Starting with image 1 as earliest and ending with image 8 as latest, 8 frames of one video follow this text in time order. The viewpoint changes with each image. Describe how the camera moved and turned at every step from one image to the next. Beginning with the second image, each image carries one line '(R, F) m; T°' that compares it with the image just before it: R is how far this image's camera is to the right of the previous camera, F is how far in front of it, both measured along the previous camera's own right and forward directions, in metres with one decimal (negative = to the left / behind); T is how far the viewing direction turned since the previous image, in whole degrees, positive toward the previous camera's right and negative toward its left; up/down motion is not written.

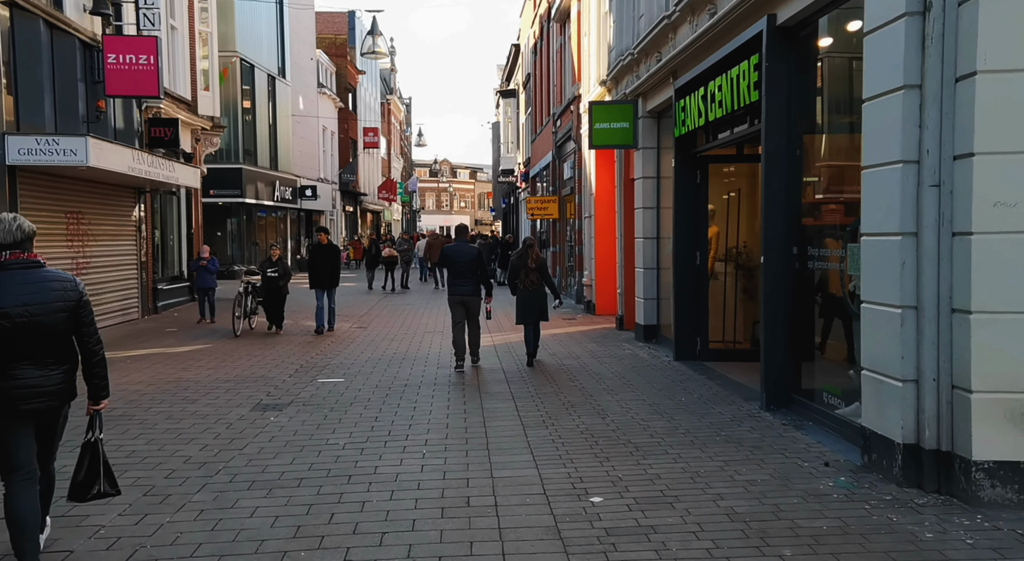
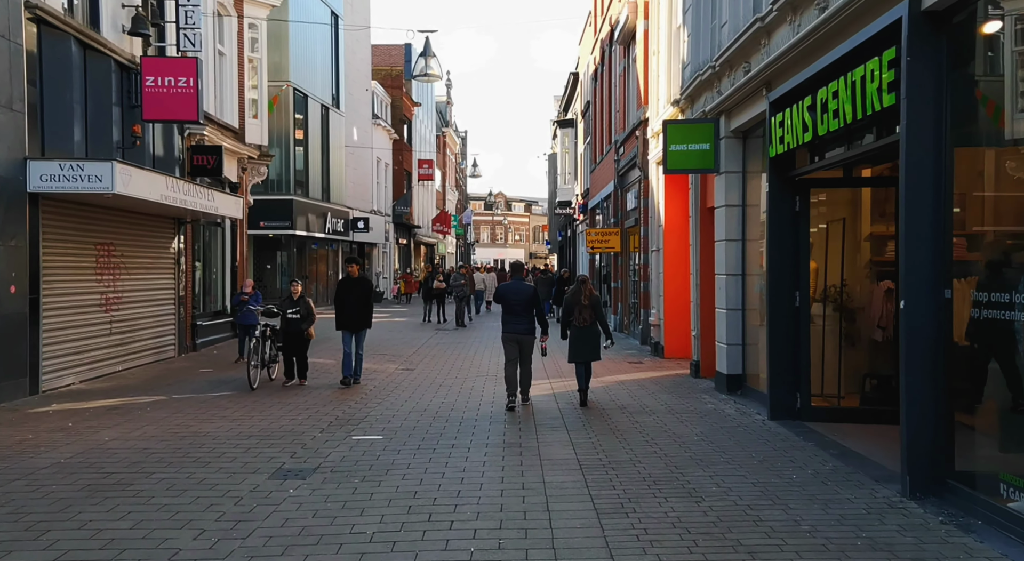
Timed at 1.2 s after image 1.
(-0.1, +1.5) m; -3°
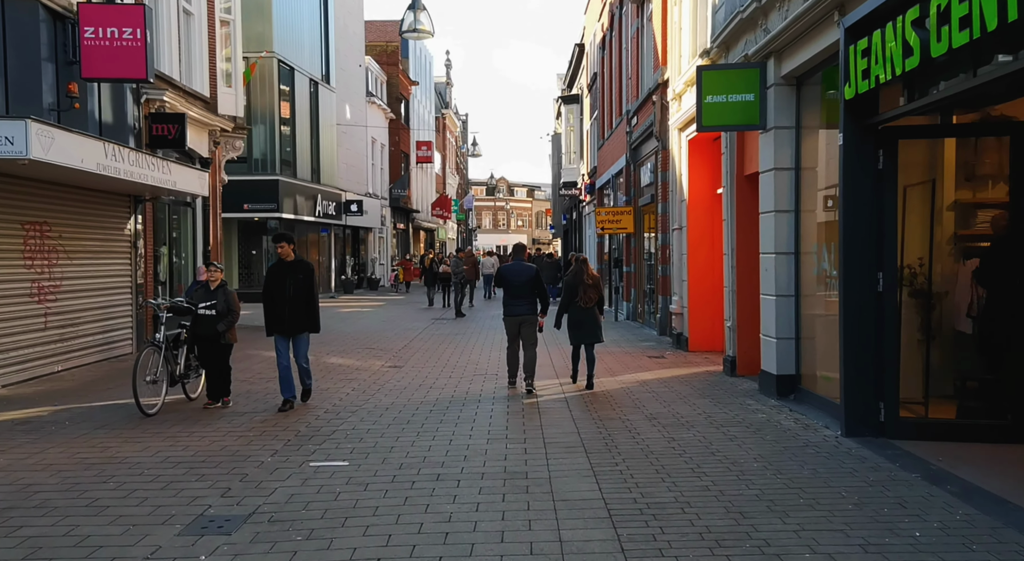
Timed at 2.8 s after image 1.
(0.0, +2.1) m; 0°
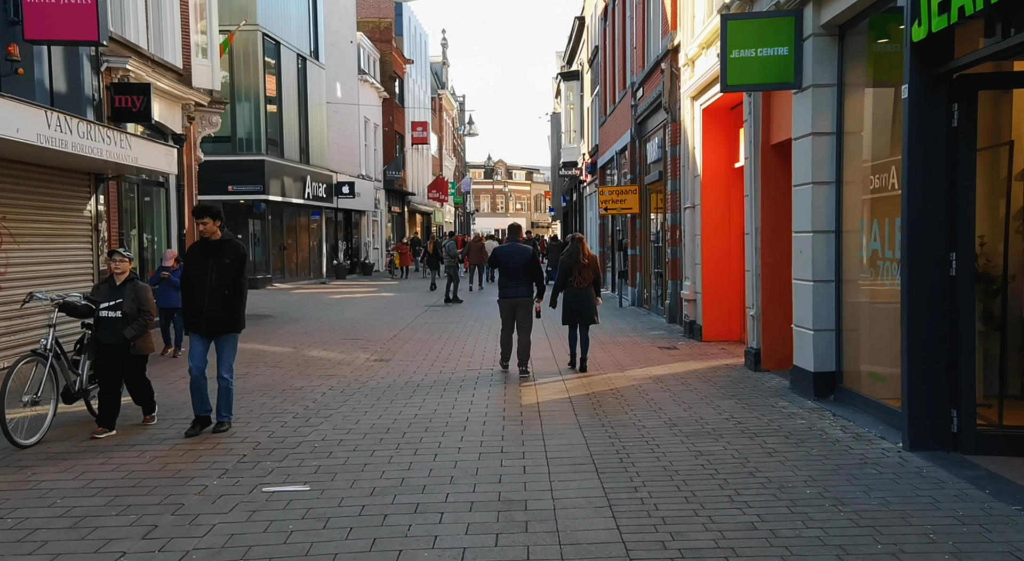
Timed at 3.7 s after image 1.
(0.0, +1.3) m; 0°
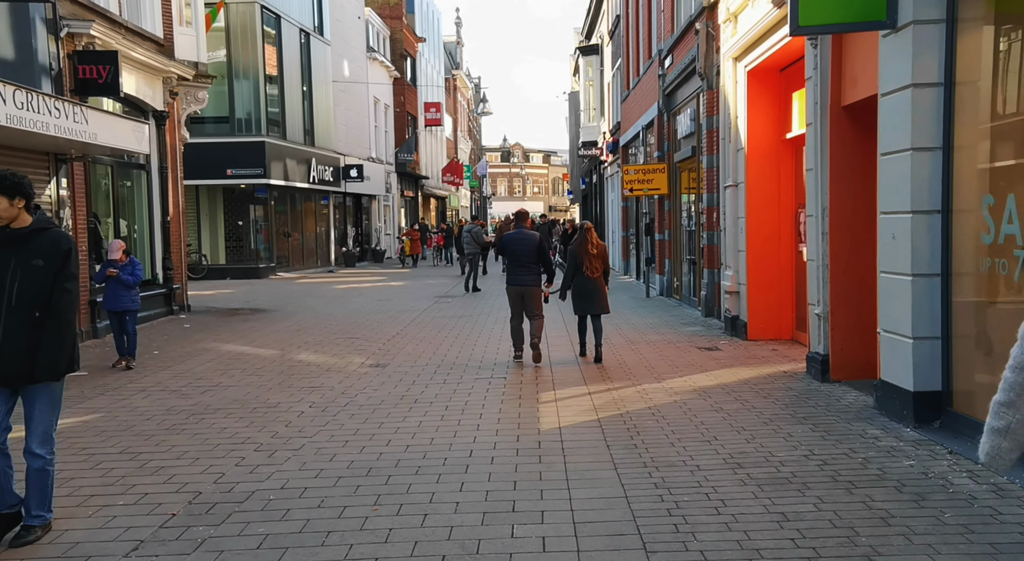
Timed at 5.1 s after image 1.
(0.0, +1.8) m; -1°
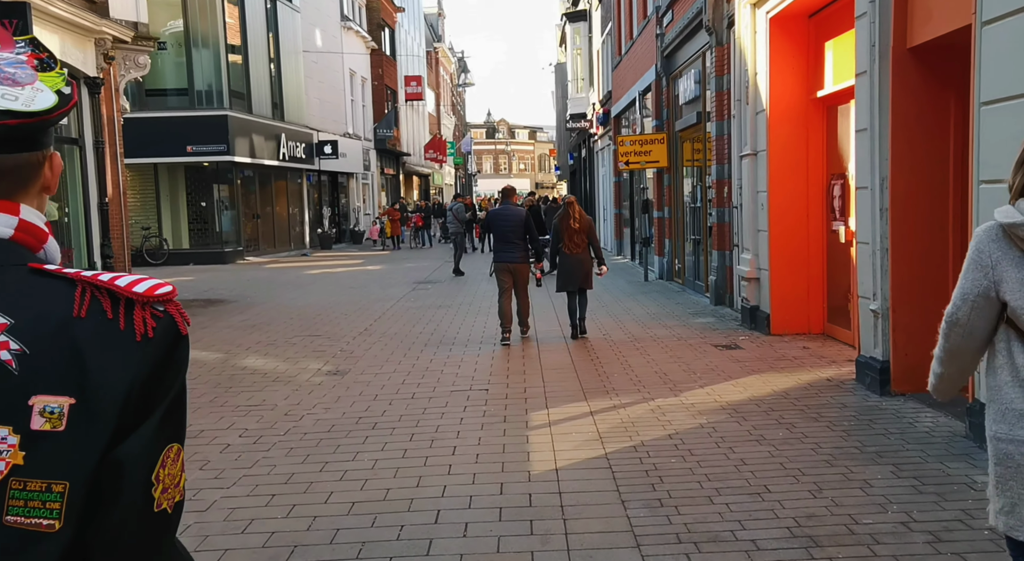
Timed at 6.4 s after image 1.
(0.0, +1.8) m; +1°
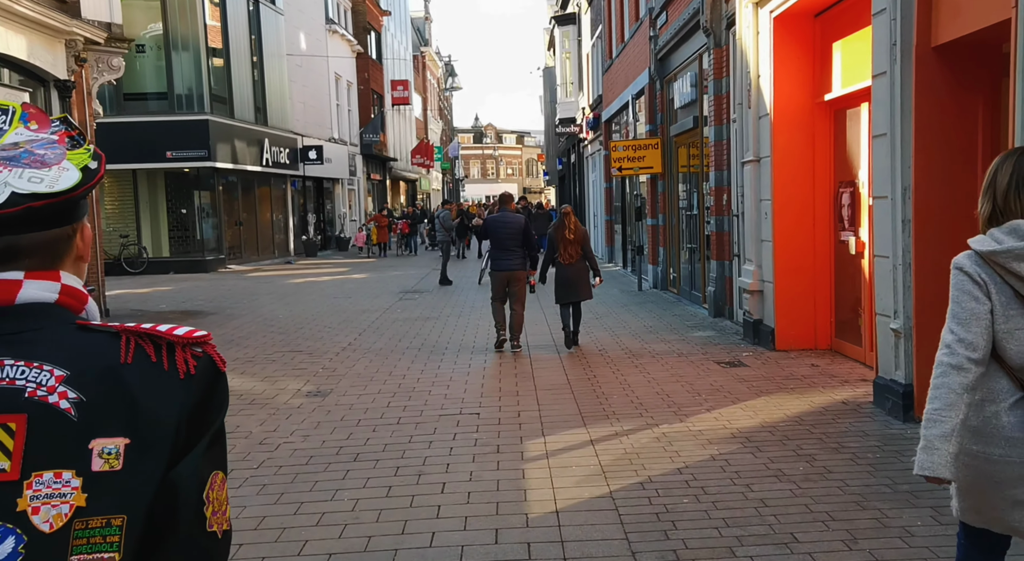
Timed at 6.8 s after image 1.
(0.0, +0.6) m; +1°
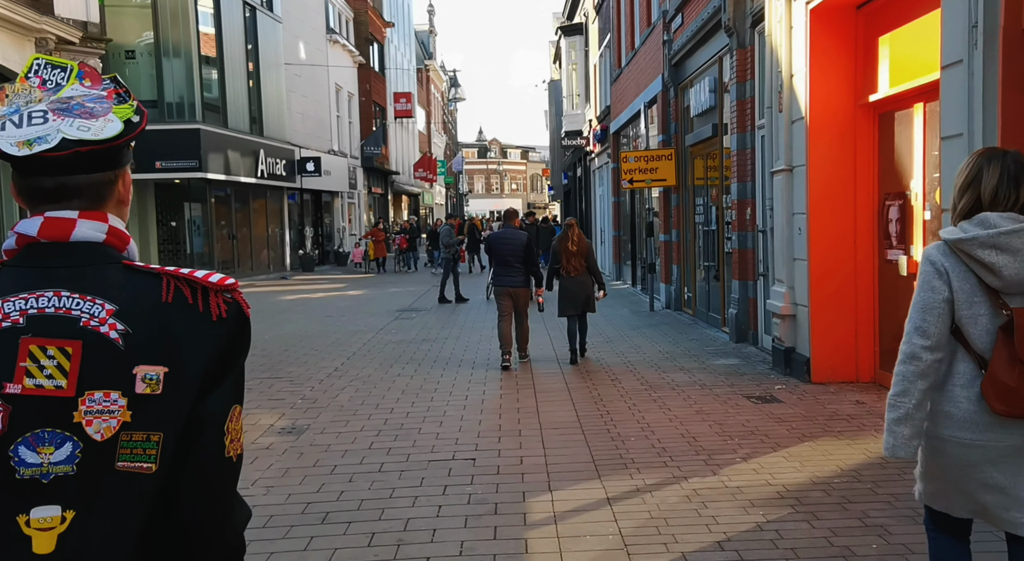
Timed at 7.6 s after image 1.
(0.0, +1.1) m; 0°
